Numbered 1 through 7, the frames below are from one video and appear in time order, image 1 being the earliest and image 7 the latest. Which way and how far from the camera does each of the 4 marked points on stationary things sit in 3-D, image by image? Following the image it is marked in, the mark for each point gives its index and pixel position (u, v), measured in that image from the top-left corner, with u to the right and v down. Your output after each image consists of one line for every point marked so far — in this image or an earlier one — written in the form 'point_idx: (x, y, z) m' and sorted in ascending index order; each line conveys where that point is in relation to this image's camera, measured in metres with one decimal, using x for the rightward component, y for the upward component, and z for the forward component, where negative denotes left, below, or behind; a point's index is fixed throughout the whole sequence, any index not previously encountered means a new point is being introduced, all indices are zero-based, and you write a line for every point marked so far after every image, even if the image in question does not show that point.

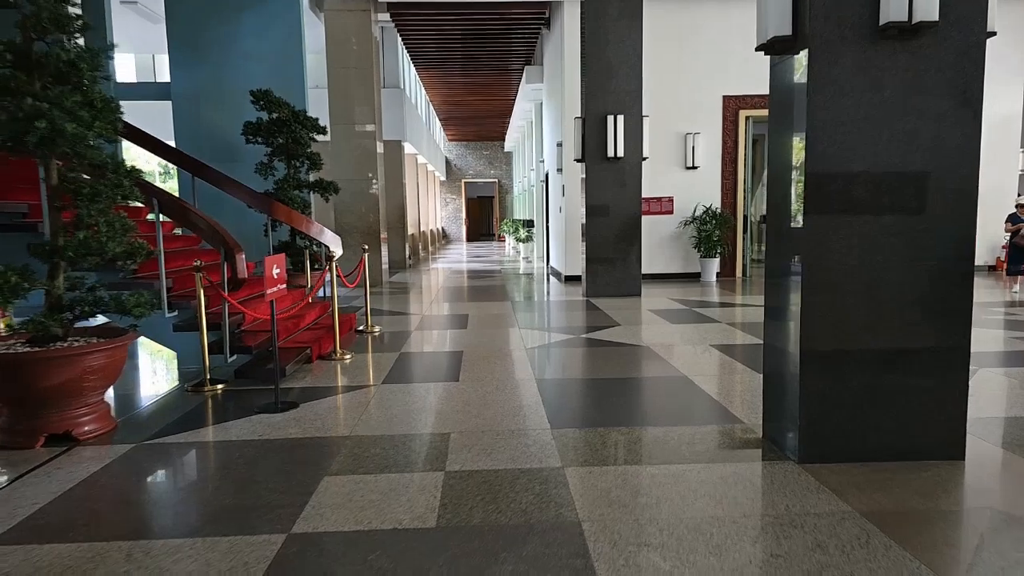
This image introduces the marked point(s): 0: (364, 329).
0: (-1.6, -0.4, +6.5) m
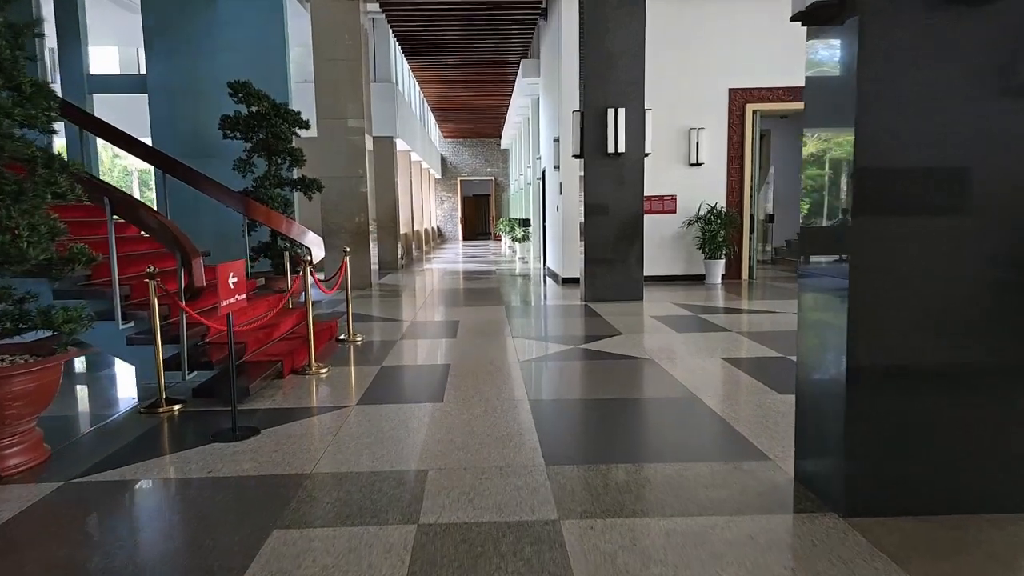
0: (-1.7, -0.5, +6.1) m
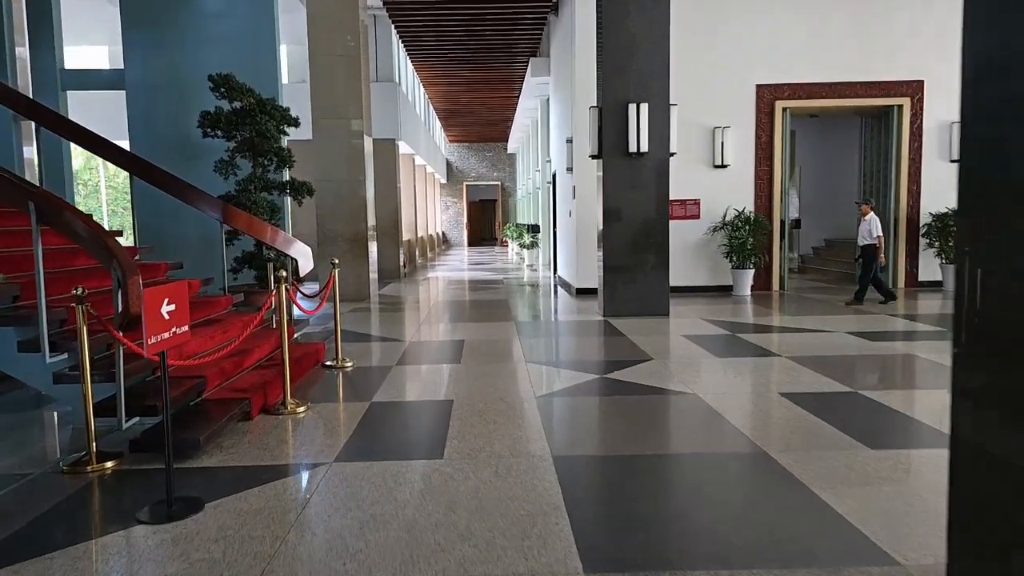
0: (-1.6, -0.7, +5.3) m
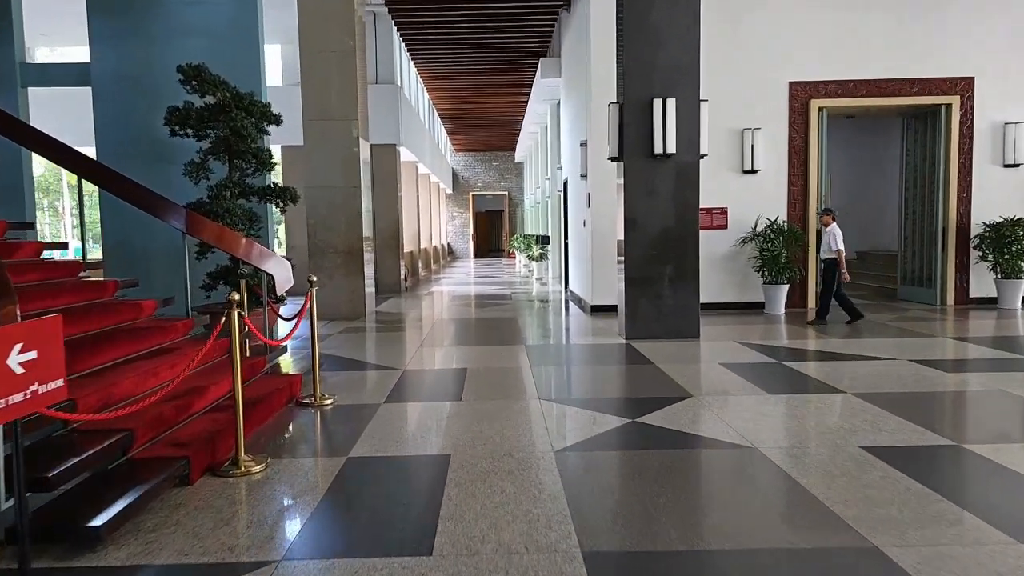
0: (-1.5, -0.8, +4.4) m
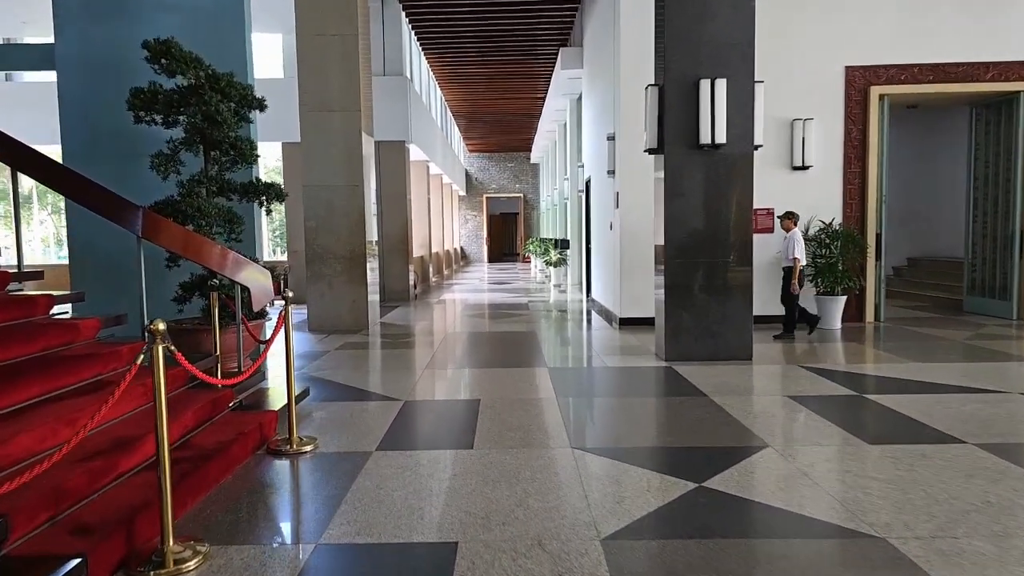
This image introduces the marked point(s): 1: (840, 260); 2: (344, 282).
0: (-1.3, -0.9, +3.6) m
1: (+4.0, +0.4, +7.3) m
2: (-2.2, +0.1, +8.1) m
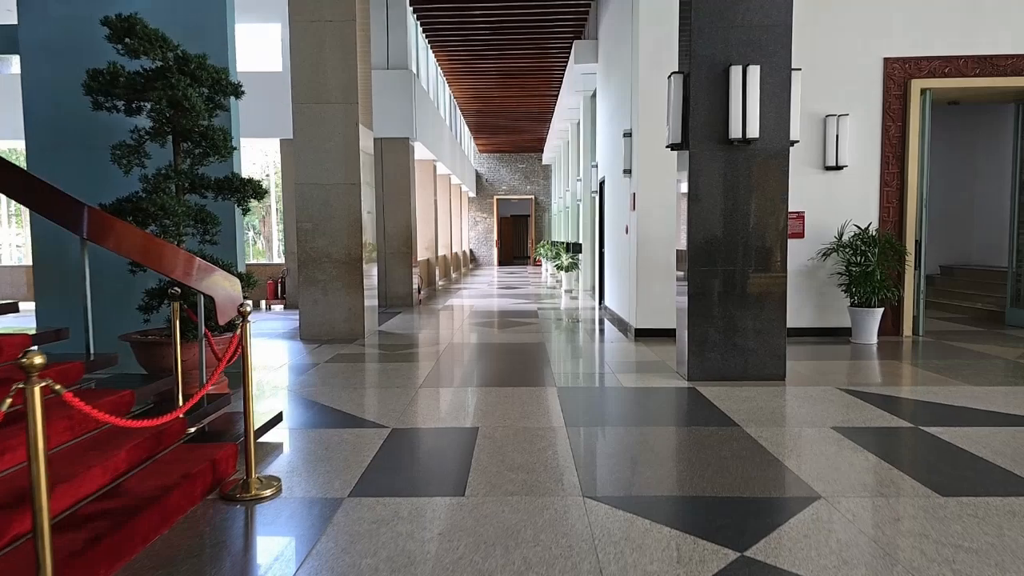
0: (-1.3, -1.0, +3.0) m
1: (+4.0, +0.2, +6.7) m
2: (-2.1, 0.0, +7.5) m
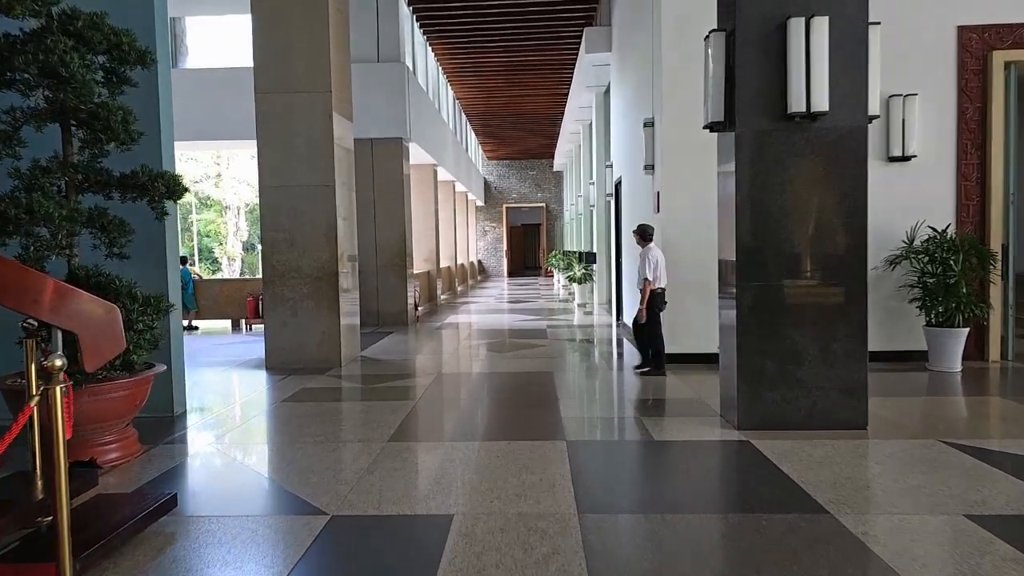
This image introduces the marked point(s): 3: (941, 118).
0: (-1.4, -1.1, +1.9) m
1: (+4.1, +0.1, +5.5) m
2: (-2.1, -0.2, +6.5) m
3: (+4.2, +1.7, +5.9) m
